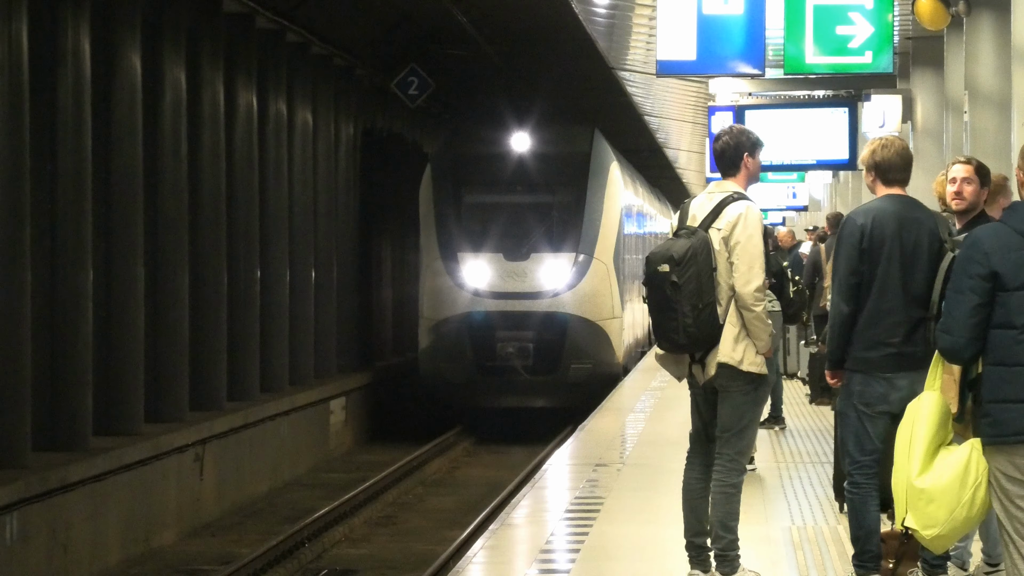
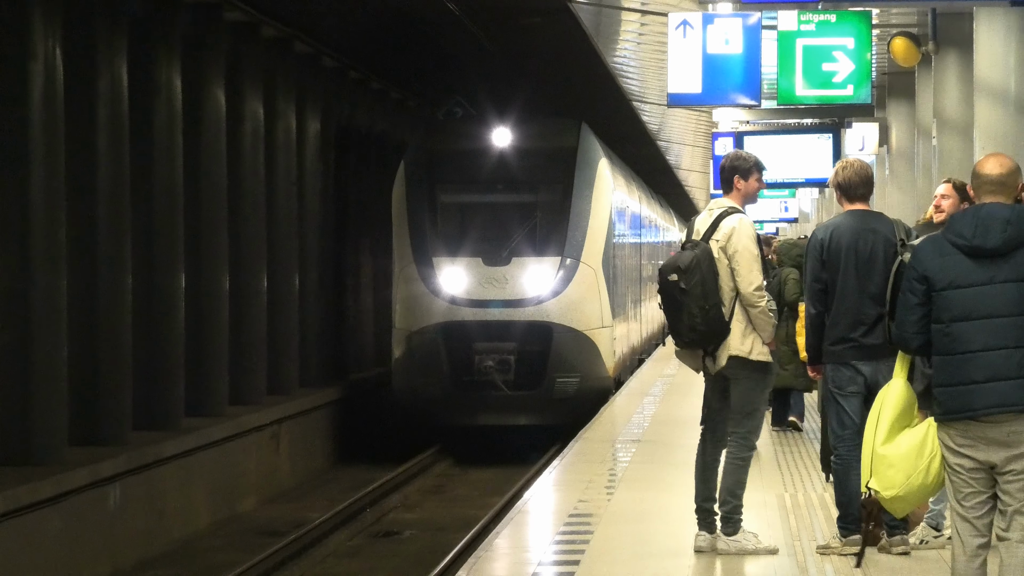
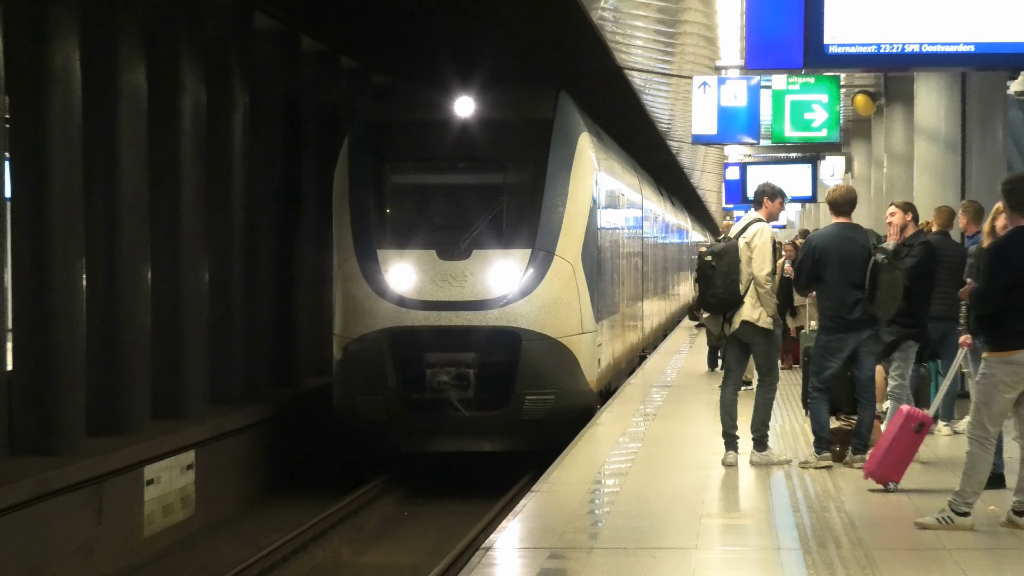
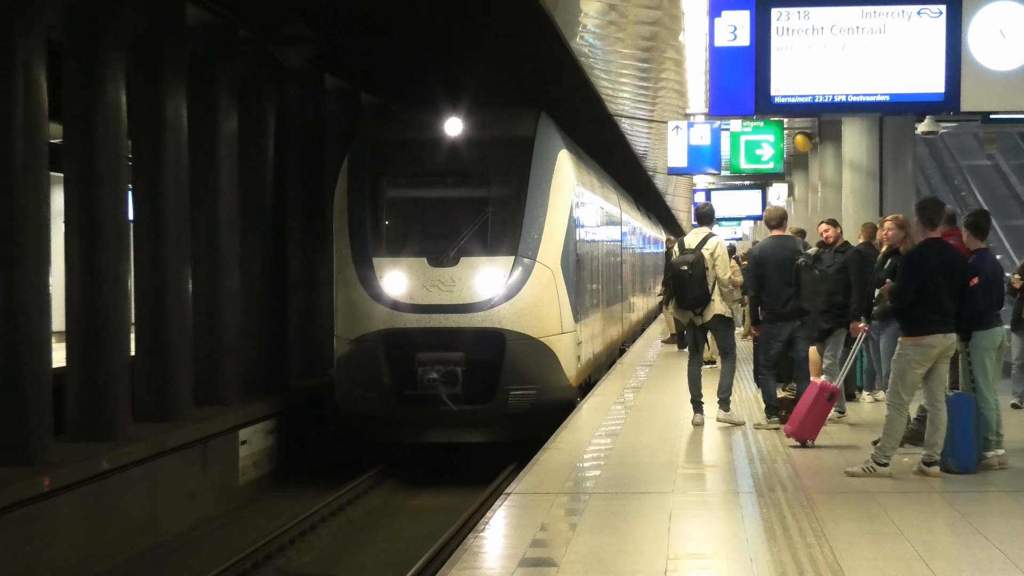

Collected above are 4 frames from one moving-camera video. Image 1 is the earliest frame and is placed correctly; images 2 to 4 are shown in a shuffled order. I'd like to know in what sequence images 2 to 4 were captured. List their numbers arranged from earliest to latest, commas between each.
2, 3, 4
